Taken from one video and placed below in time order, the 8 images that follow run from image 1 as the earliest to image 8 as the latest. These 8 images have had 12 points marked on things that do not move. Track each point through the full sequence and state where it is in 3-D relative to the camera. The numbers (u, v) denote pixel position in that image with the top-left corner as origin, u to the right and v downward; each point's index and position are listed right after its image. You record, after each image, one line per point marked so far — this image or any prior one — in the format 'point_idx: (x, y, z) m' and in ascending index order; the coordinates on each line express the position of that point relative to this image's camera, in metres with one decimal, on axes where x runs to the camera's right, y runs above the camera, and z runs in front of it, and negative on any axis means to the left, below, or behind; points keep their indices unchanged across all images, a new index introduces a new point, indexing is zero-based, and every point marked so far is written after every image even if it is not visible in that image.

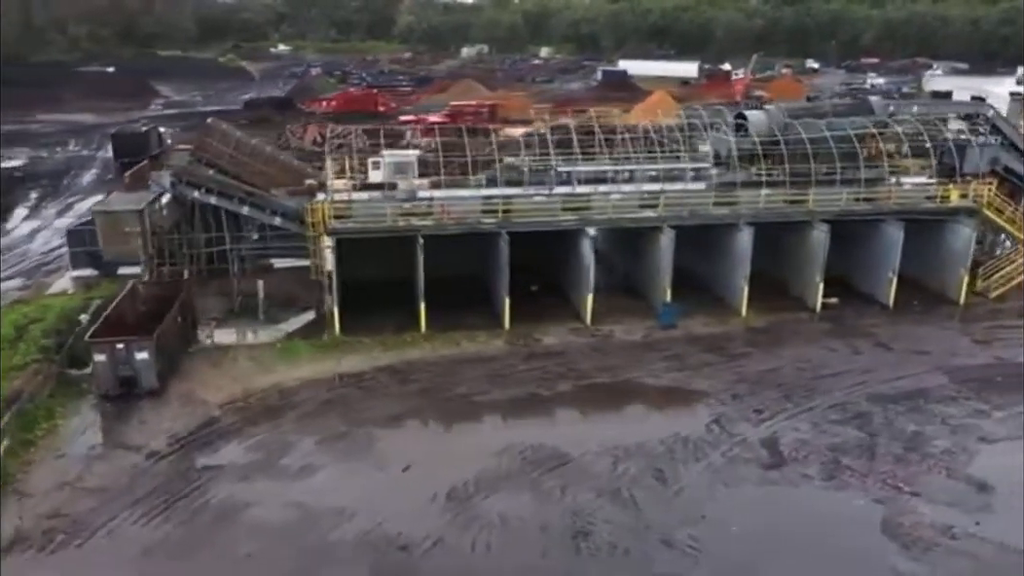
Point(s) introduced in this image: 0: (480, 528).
0: (-0.4, -2.9, +10.0) m
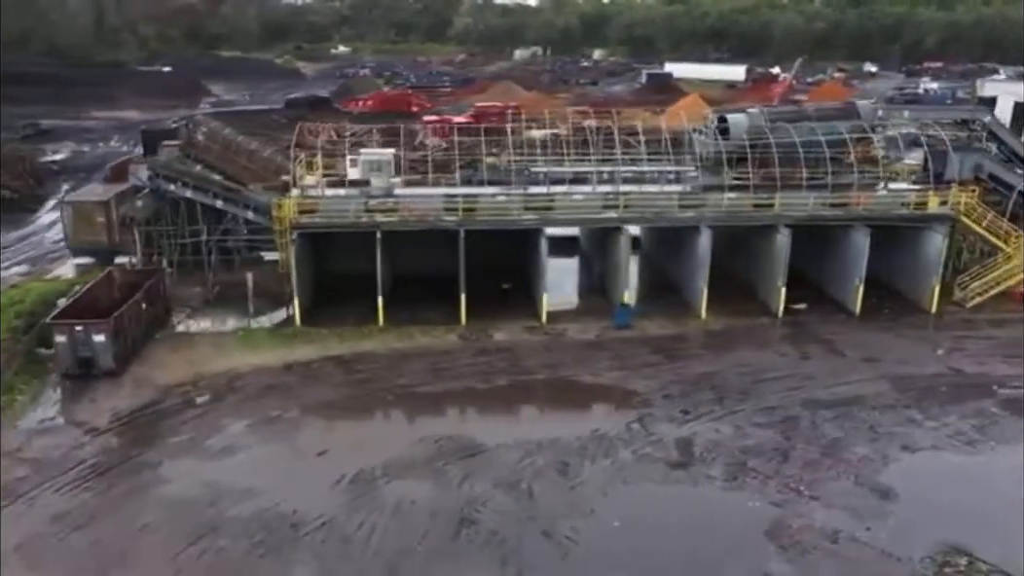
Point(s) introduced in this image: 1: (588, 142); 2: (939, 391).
0: (-1.8, -2.8, +10.4) m
1: (+2.3, +3.3, +18.9) m
2: (+7.1, -1.7, +13.7) m
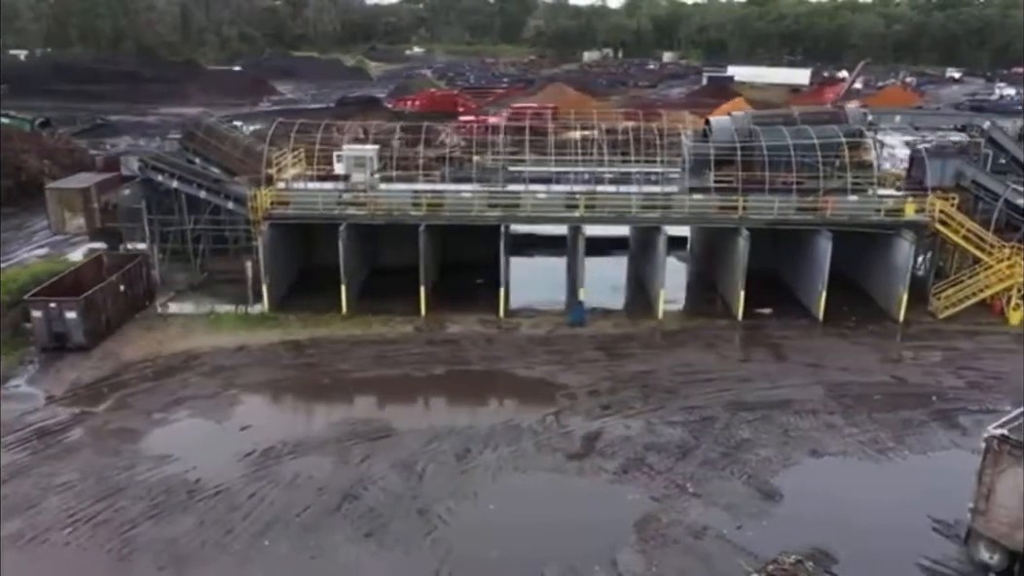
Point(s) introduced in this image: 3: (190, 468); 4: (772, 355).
0: (-3.3, -2.6, +11.1) m
1: (+1.7, +3.4, +19.1) m
2: (+5.9, -1.8, +13.5) m
3: (-4.5, -2.5, +11.4) m
4: (+4.8, -1.2, +15.2) m
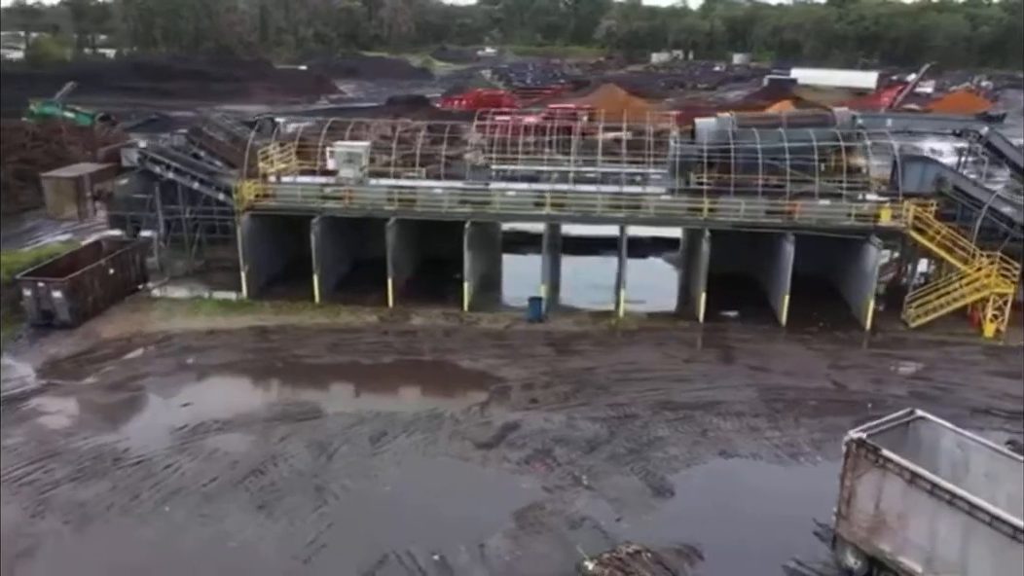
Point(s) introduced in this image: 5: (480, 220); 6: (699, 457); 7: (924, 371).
0: (-4.7, -2.4, +11.8) m
1: (+1.3, +3.4, +19.3) m
2: (+4.7, -1.9, +13.4) m
3: (-5.8, -2.3, +12.3) m
4: (+3.8, -1.3, +15.2) m
5: (-0.7, +1.5, +17.7) m
6: (+2.7, -2.4, +11.8) m
7: (+7.3, -1.5, +14.6) m
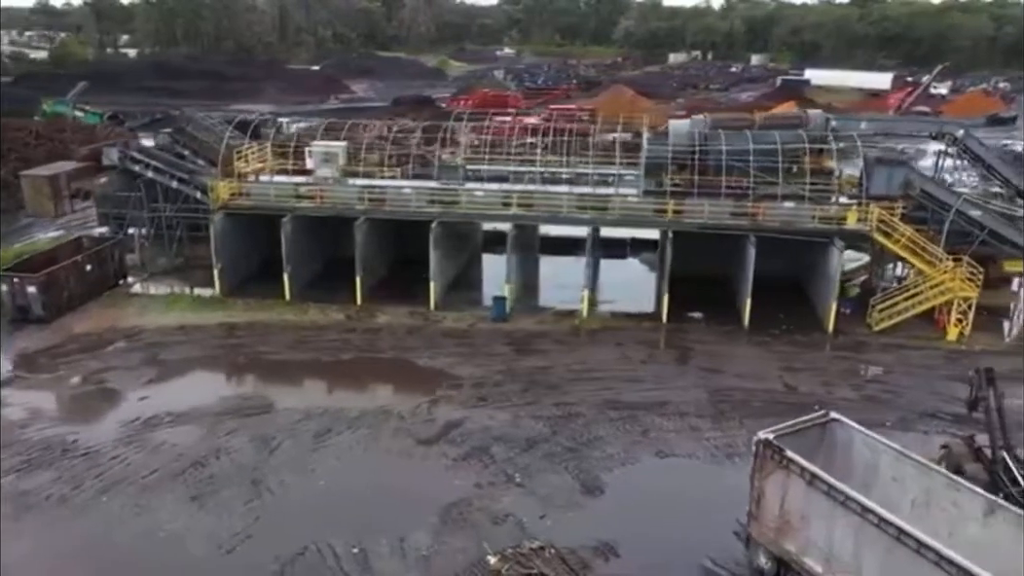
0: (-5.6, -2.4, +12.1) m
1: (+0.6, +3.4, +19.5) m
2: (+3.9, -1.9, +13.4) m
3: (-6.7, -2.2, +12.6) m
4: (+3.0, -1.3, +15.3) m
5: (-1.4, +1.5, +17.9) m
6: (+1.8, -2.5, +11.9) m
7: (+6.5, -1.5, +14.6) m
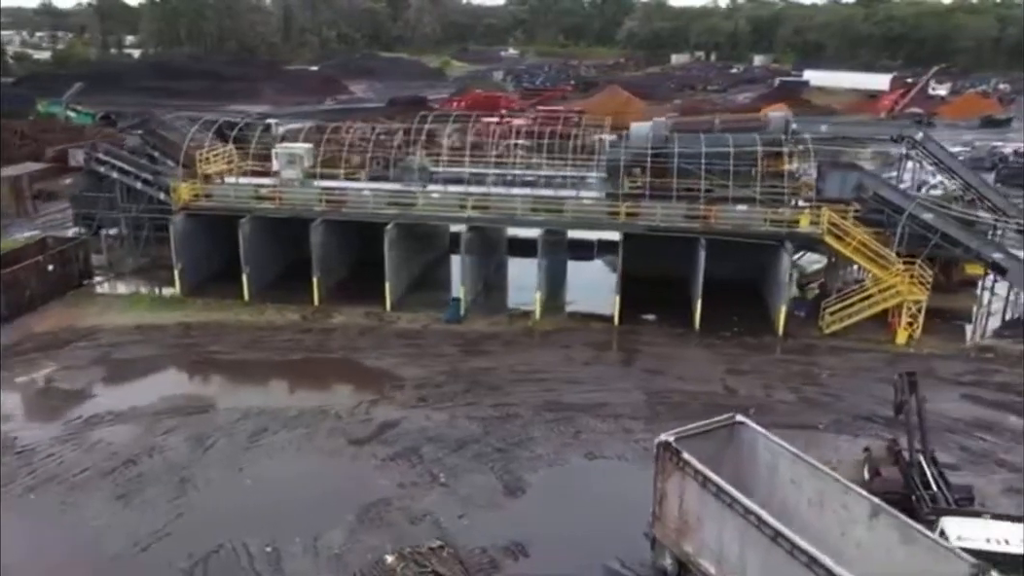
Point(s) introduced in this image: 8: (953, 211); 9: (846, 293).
0: (-6.6, -2.4, +12.3) m
1: (-0.3, +3.4, +19.6) m
2: (+2.8, -2.0, +13.5) m
3: (-7.7, -2.2, +12.8) m
4: (+2.0, -1.3, +15.3) m
5: (-2.4, +1.5, +18.1) m
6: (+0.8, -2.5, +12.0) m
7: (+5.5, -1.6, +14.6) m
8: (+9.6, +1.7, +17.8) m
9: (+7.0, -0.1, +17.1) m
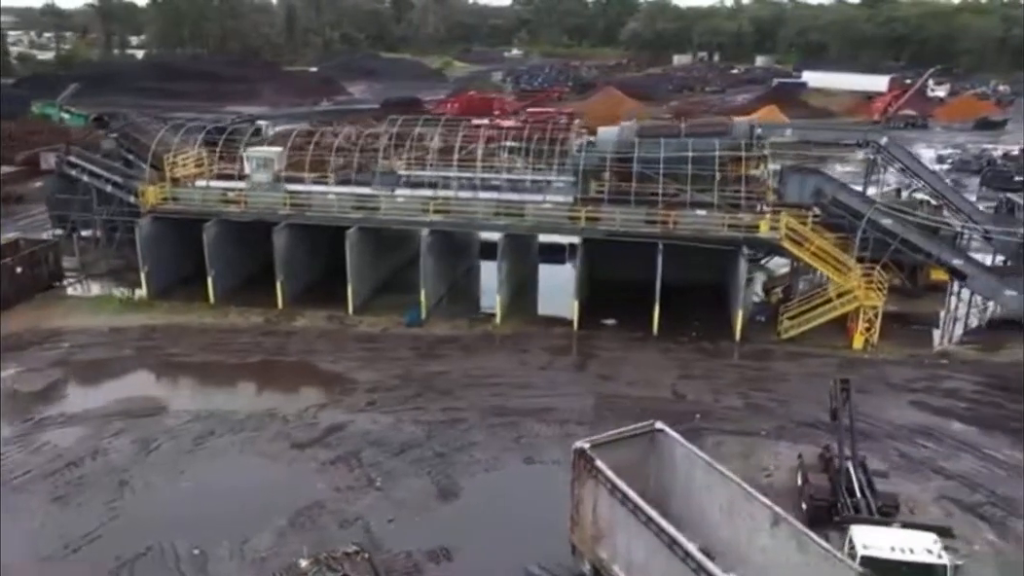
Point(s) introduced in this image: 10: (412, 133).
0: (-7.5, -2.4, +12.4) m
1: (-1.1, +3.3, +19.7) m
2: (+2.0, -2.1, +13.5) m
3: (-8.6, -2.3, +13.0) m
4: (+1.2, -1.4, +15.4) m
5: (-3.2, +1.4, +18.2) m
6: (-0.1, -2.6, +12.1) m
7: (+4.6, -1.7, +14.7) m
8: (+8.7, +1.6, +17.8) m
9: (+6.1, -0.2, +17.1) m
10: (-2.3, +3.8, +20.5) m
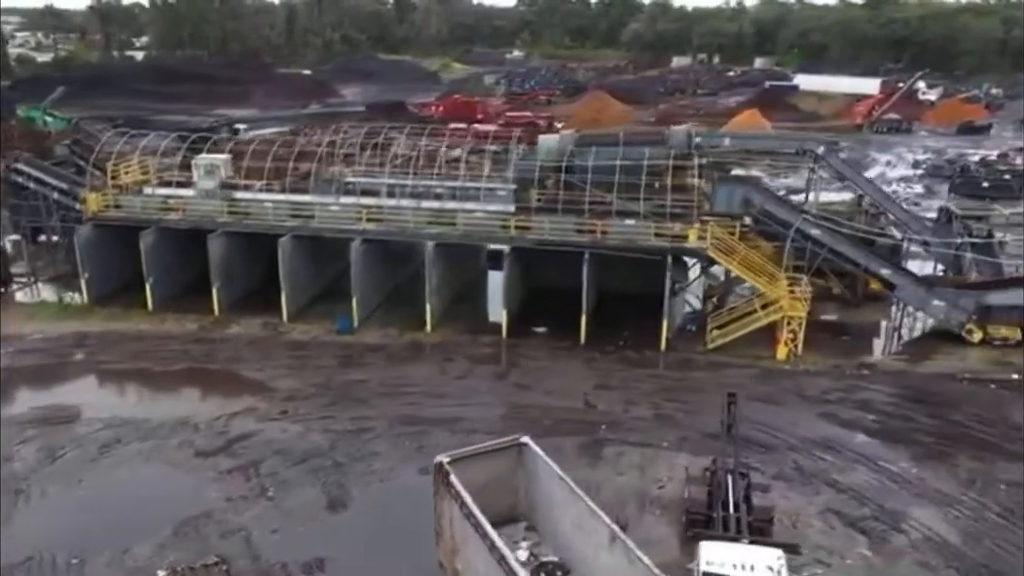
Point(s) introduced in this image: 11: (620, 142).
0: (-9.1, -2.6, +12.6) m
1: (-2.5, +3.1, +19.8) m
2: (+0.4, -2.3, +13.6) m
3: (-10.2, -2.4, +13.2) m
4: (-0.3, -1.6, +15.5) m
5: (-4.6, +1.2, +18.3) m
6: (-1.7, -2.8, +12.2) m
7: (+3.1, -1.9, +14.7) m
8: (+7.3, +1.4, +17.8) m
9: (+4.6, -0.4, +17.1) m
10: (-3.7, +3.6, +20.7) m
11: (+2.5, +3.4, +19.1) m
